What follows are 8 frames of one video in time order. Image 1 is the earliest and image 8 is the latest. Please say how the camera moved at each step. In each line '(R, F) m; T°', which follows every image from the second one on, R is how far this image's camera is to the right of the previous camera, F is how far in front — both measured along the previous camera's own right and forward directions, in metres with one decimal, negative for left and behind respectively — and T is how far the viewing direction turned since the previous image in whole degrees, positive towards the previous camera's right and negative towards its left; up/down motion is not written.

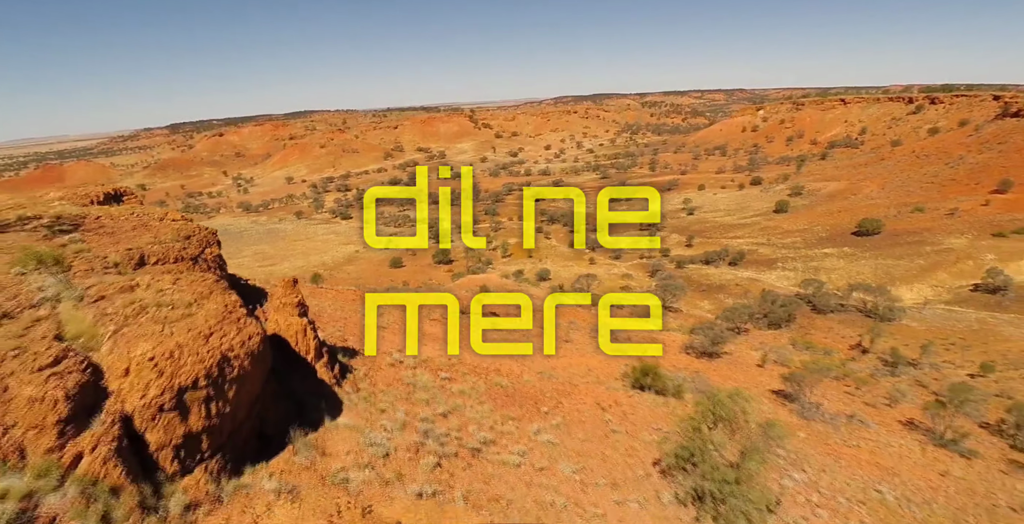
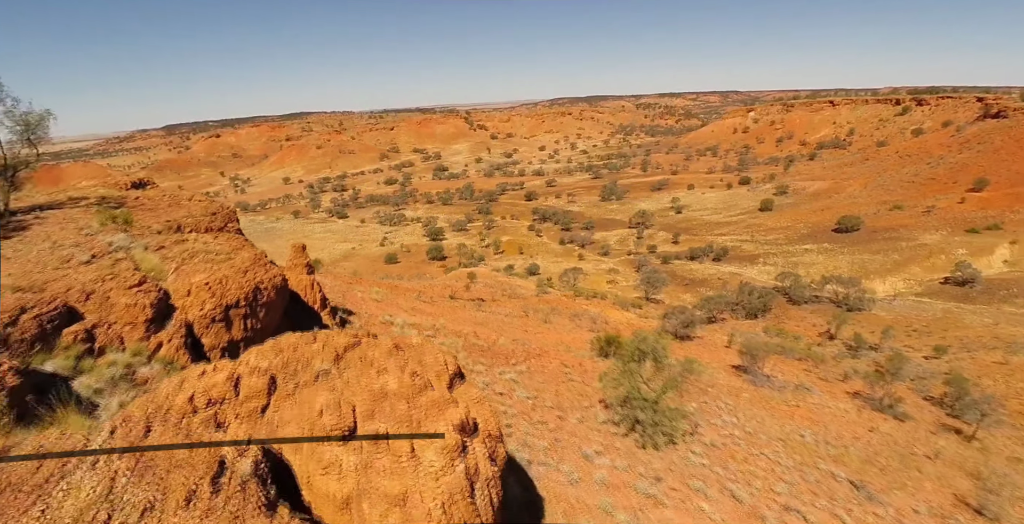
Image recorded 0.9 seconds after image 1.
(+0.4, -1.3) m; 0°
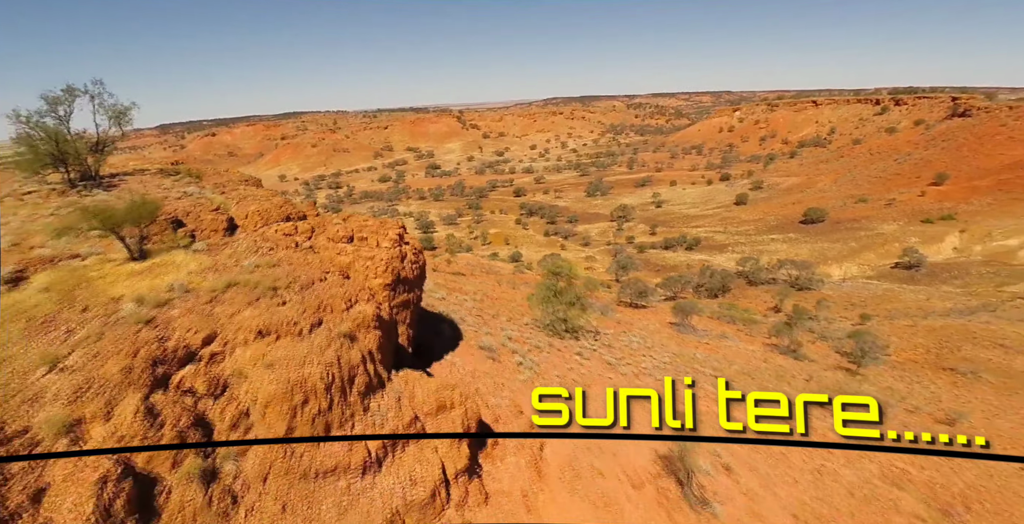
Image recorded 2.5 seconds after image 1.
(+0.9, -2.7) m; +1°
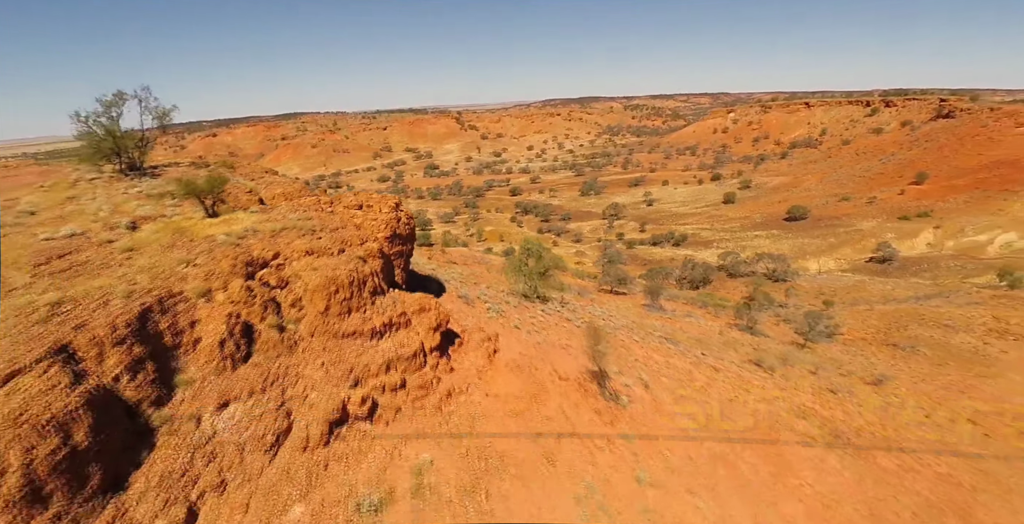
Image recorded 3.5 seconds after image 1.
(+0.5, -1.8) m; 0°
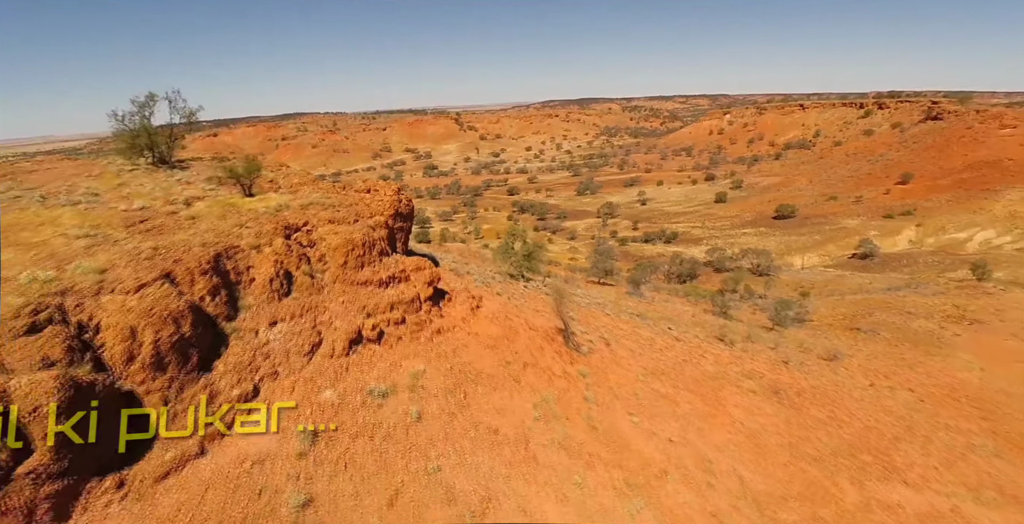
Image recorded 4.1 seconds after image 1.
(+0.3, -1.4) m; 0°
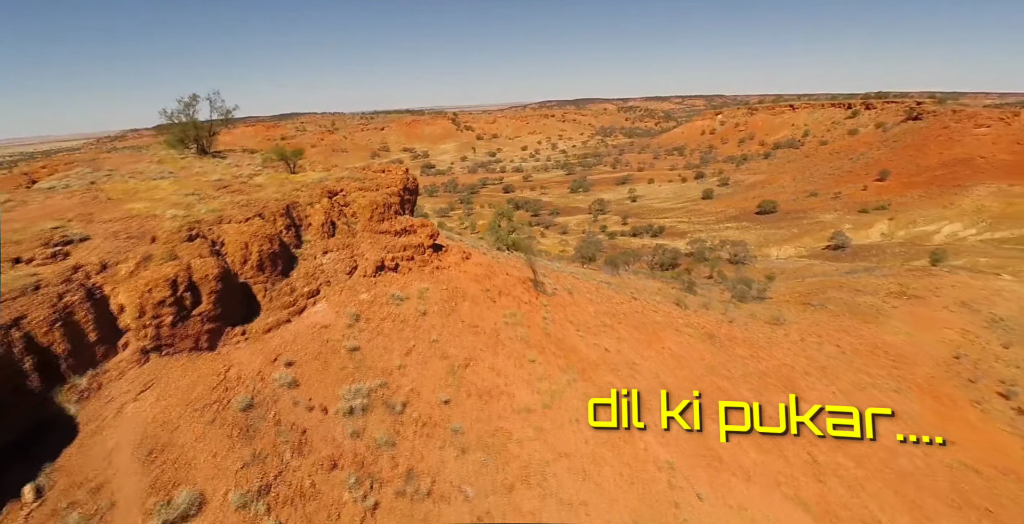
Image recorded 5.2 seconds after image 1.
(+0.3, -2.4) m; 0°
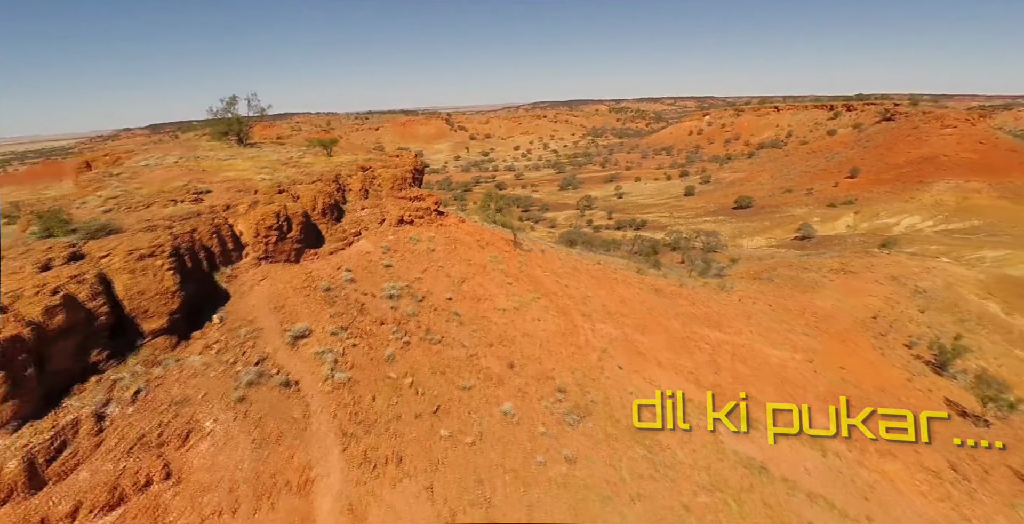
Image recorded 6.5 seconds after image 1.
(+0.2, -3.1) m; +1°
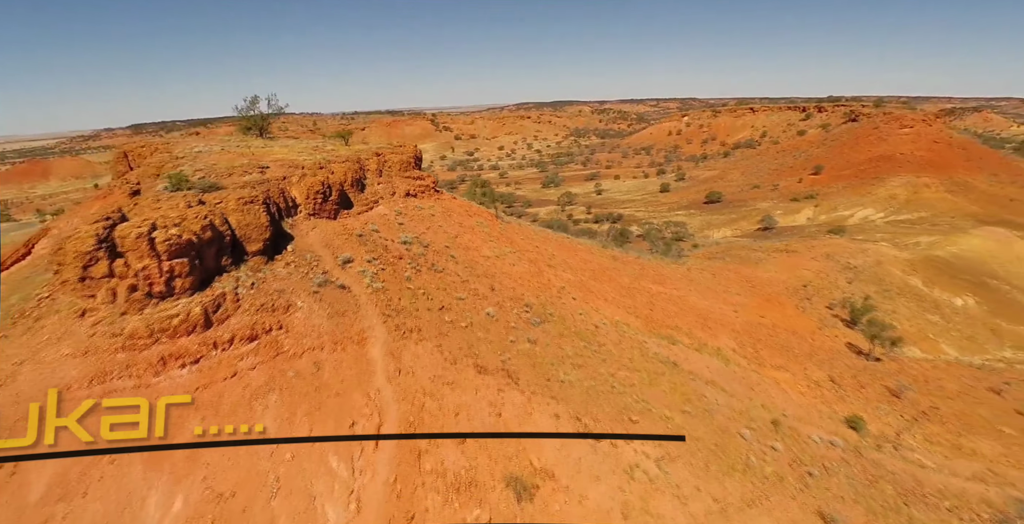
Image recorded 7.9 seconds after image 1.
(+0.1, -3.2) m; +2°
